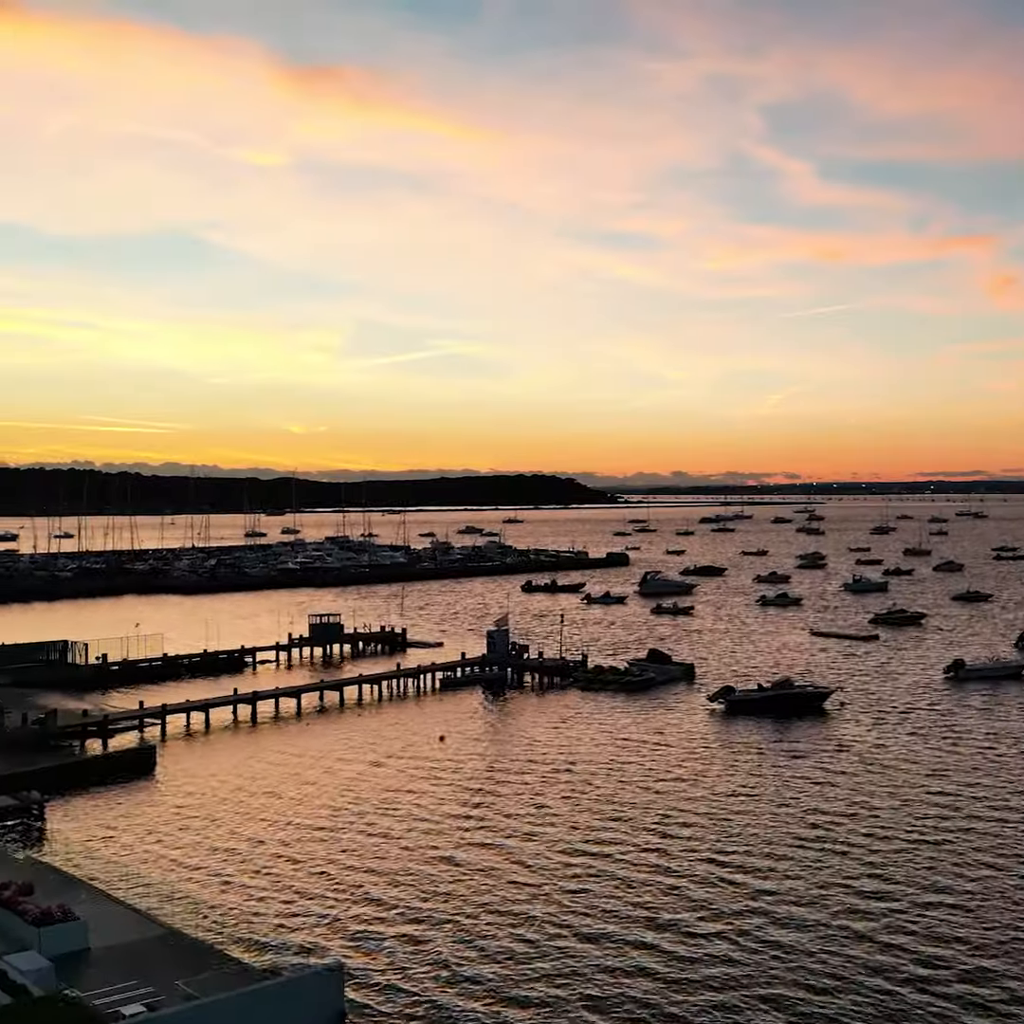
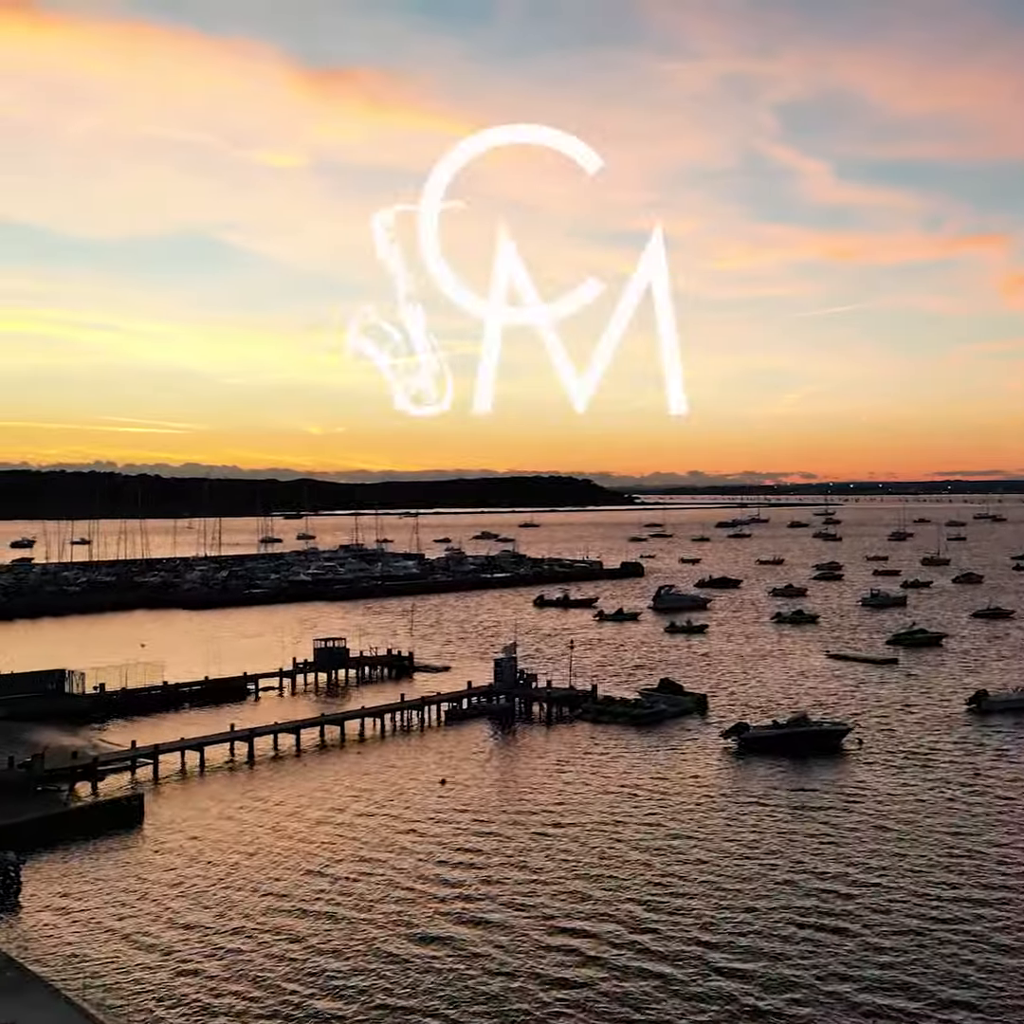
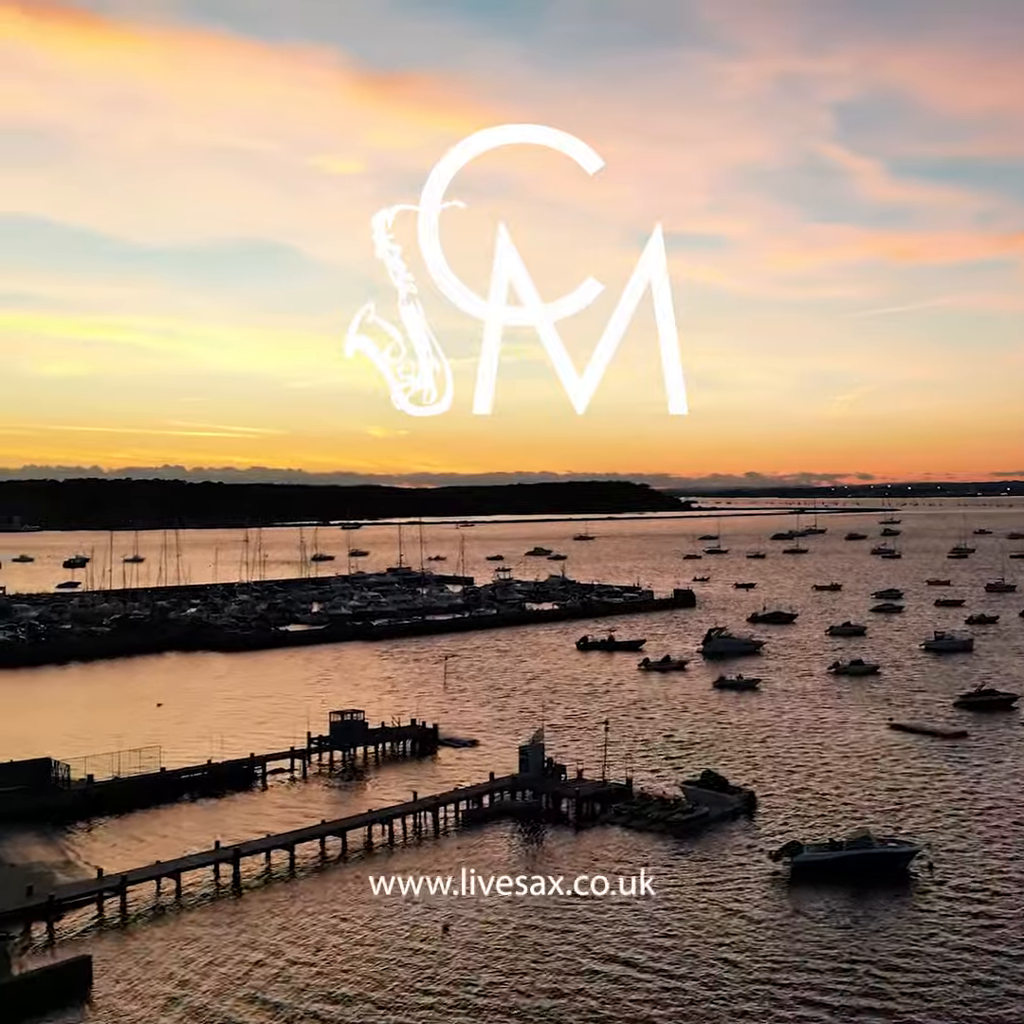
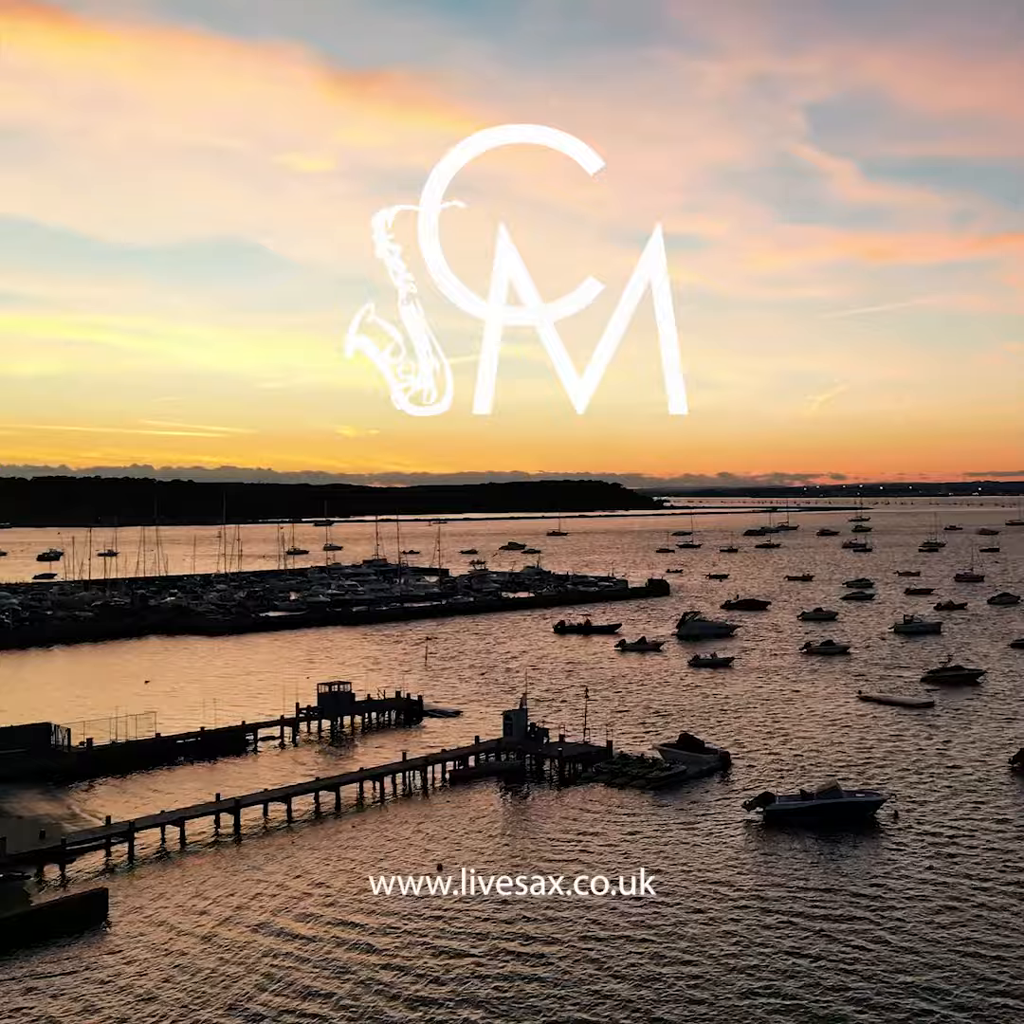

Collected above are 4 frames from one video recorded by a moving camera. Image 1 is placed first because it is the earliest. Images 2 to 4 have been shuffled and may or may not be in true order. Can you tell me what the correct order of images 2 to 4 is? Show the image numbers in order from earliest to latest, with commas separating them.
2, 4, 3
